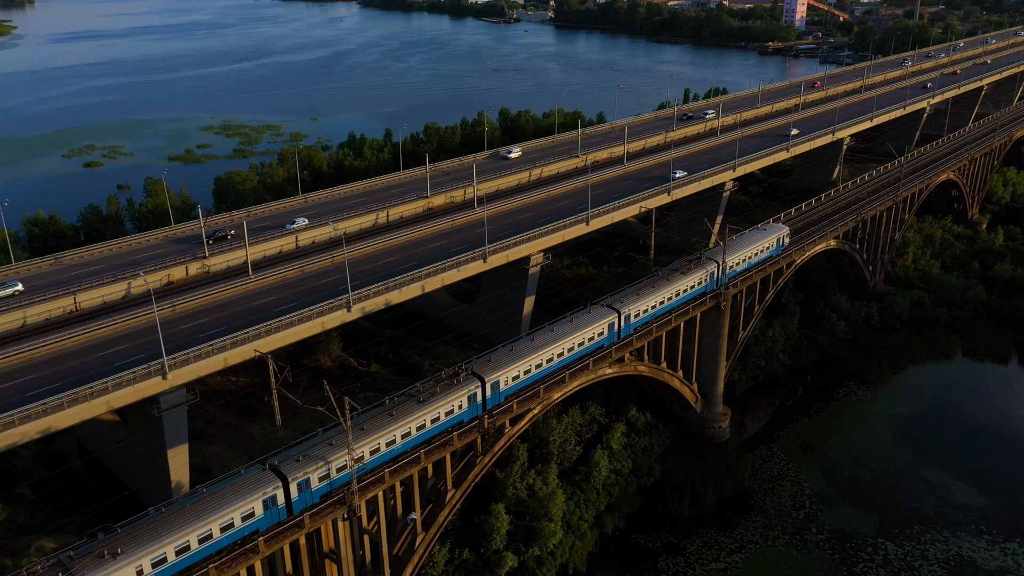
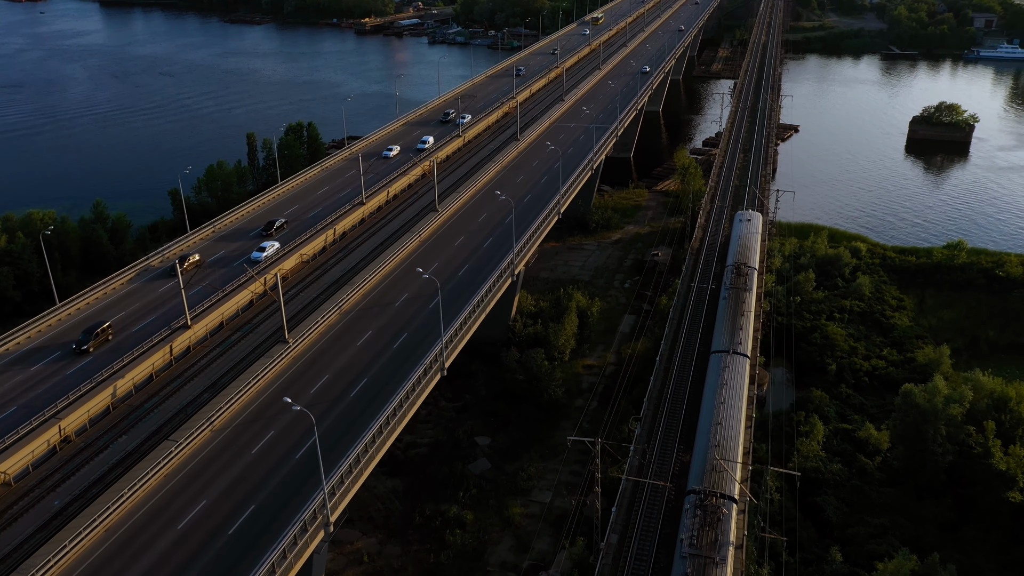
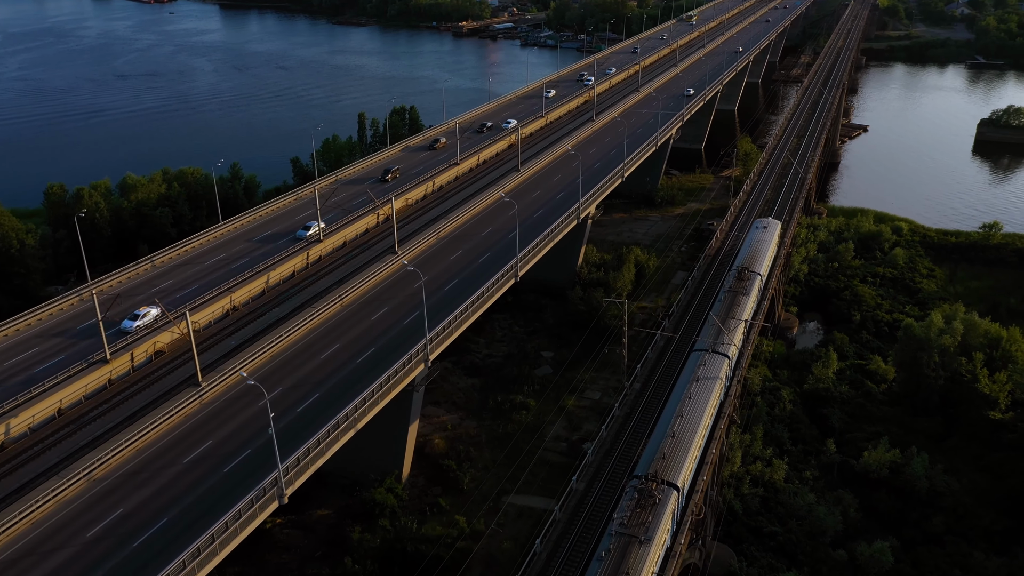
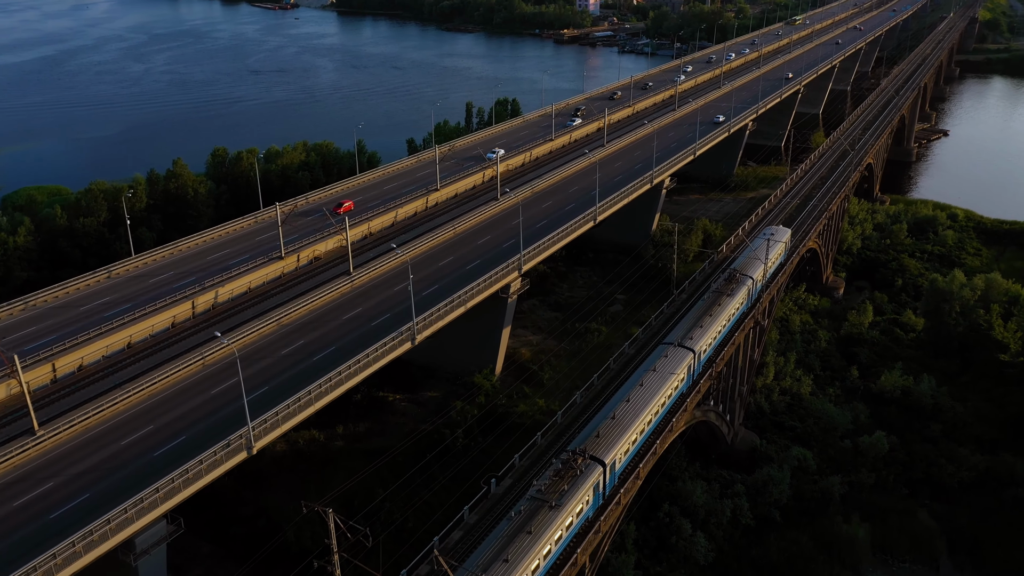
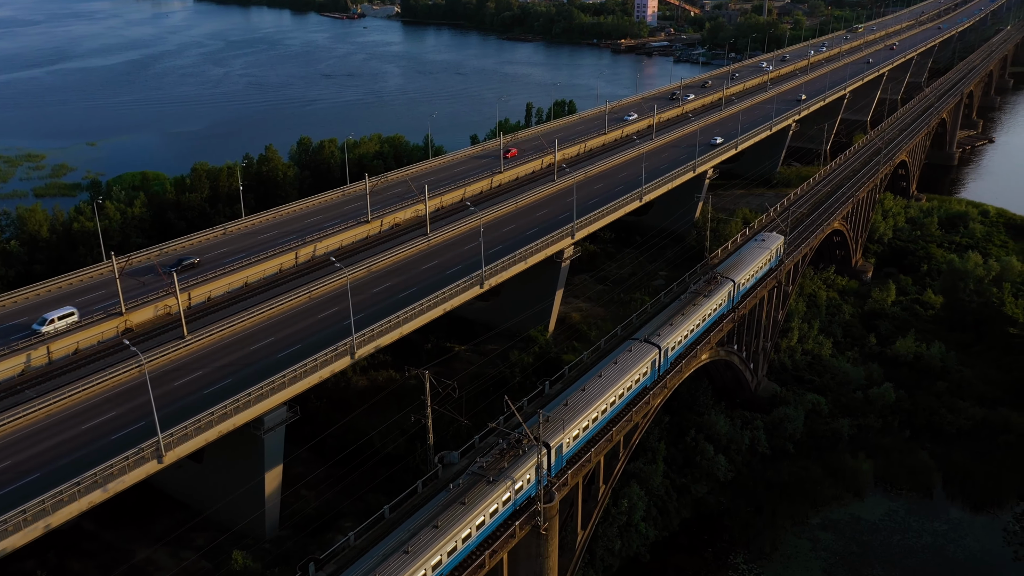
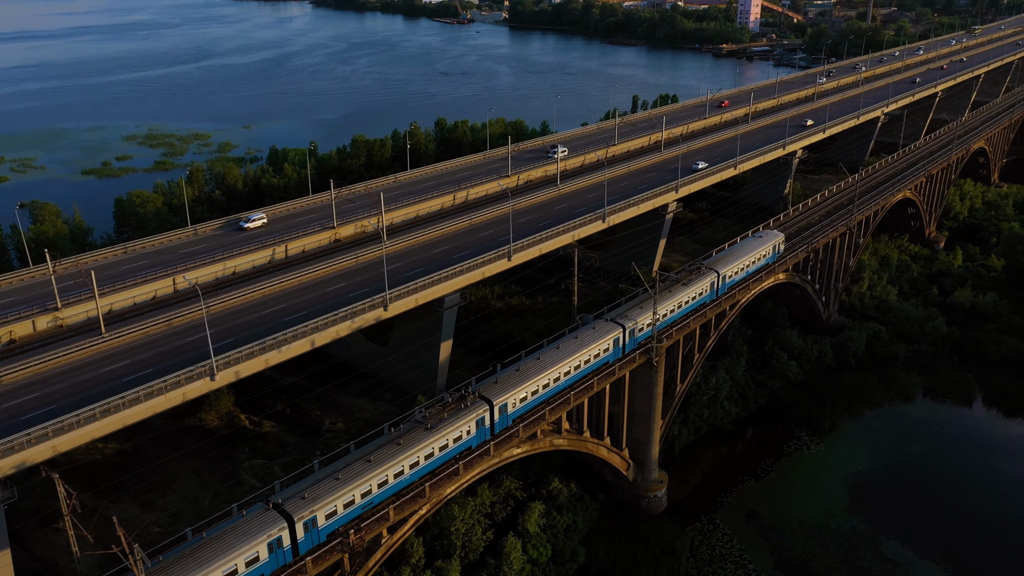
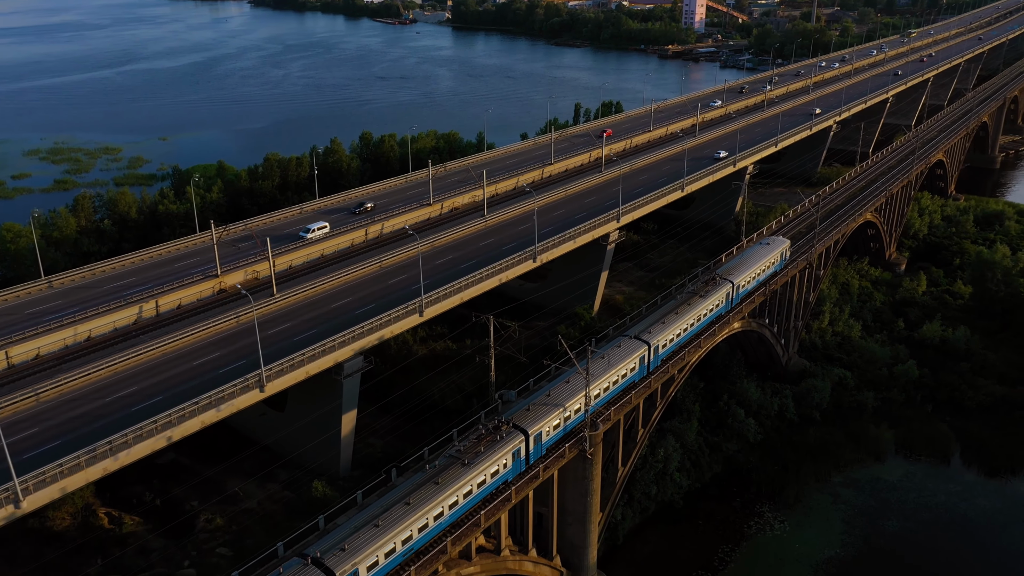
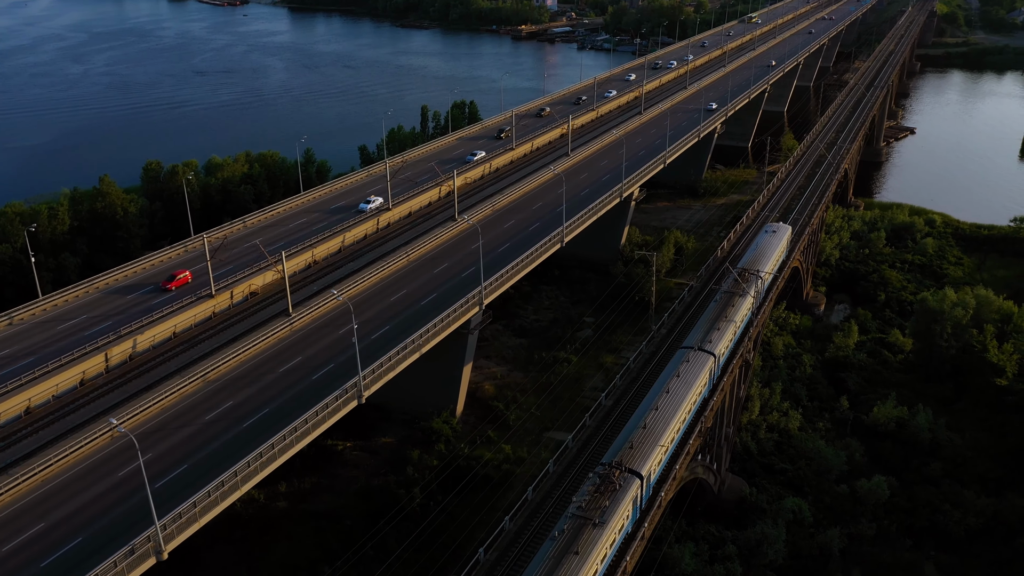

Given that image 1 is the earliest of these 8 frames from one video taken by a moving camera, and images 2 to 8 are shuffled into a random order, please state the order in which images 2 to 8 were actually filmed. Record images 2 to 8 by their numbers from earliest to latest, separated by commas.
6, 7, 5, 4, 8, 3, 2
